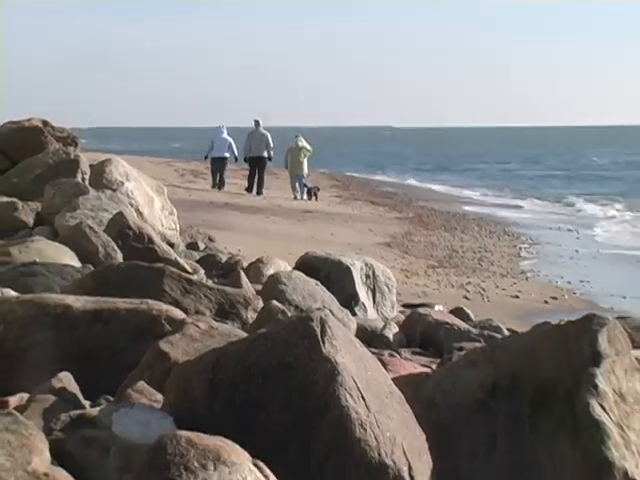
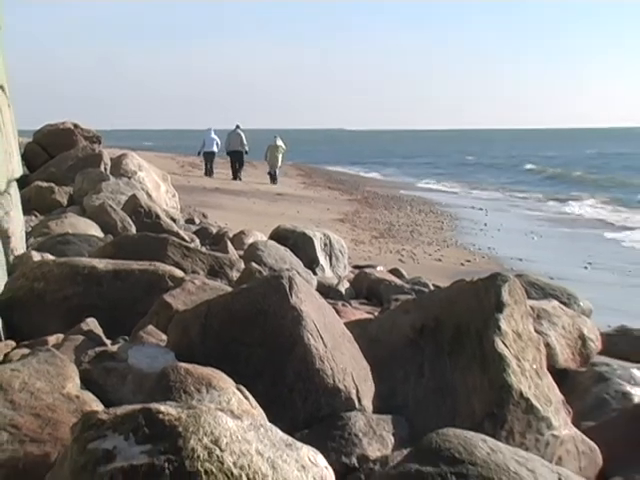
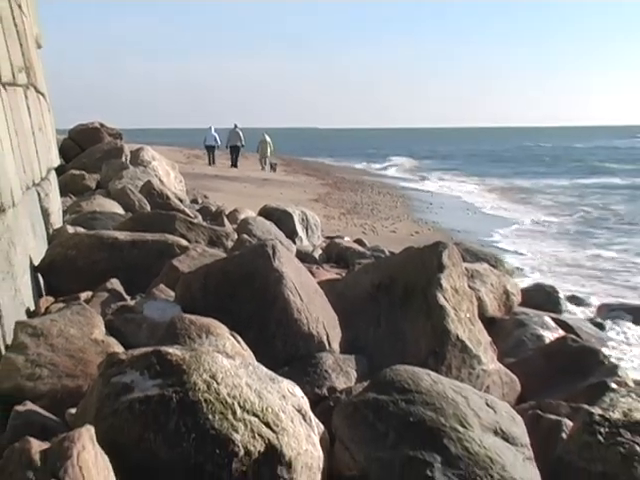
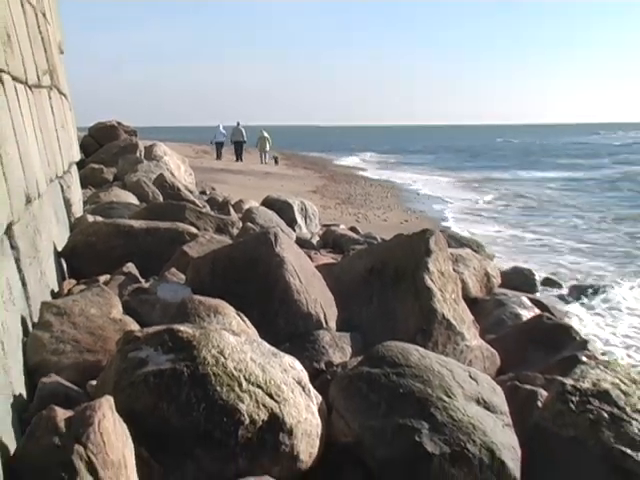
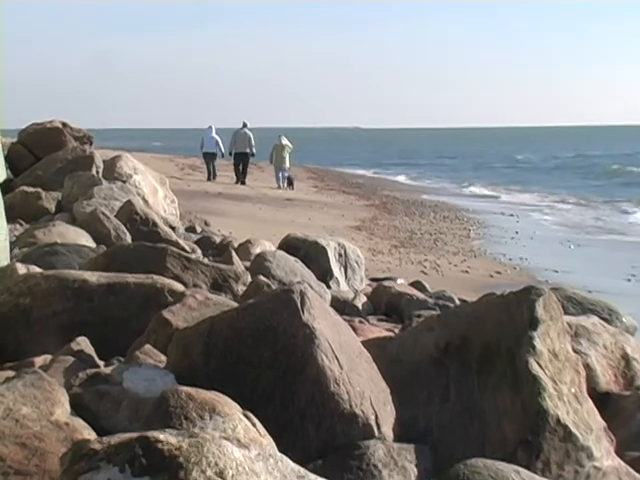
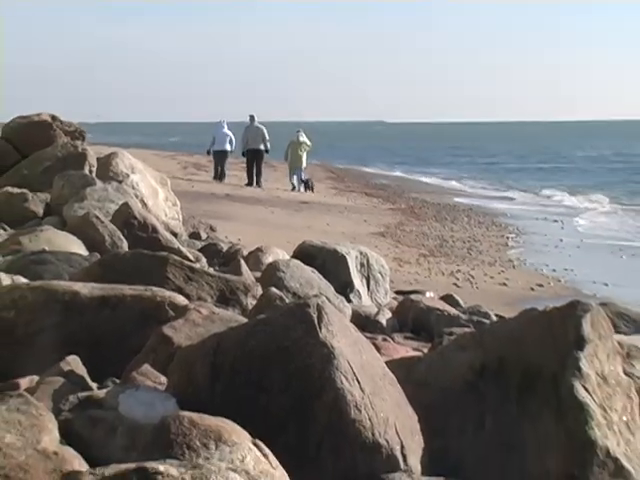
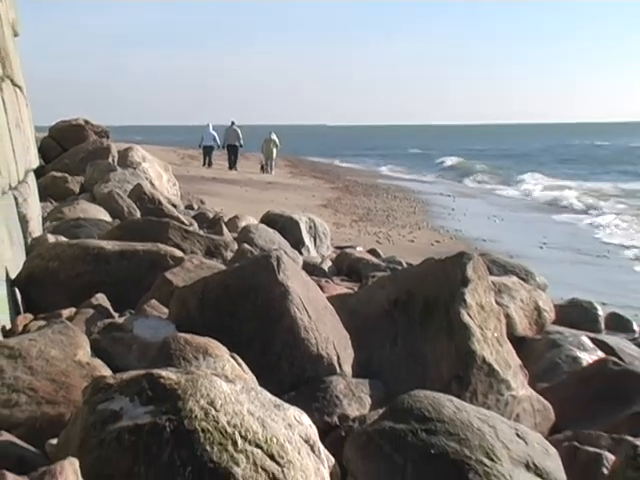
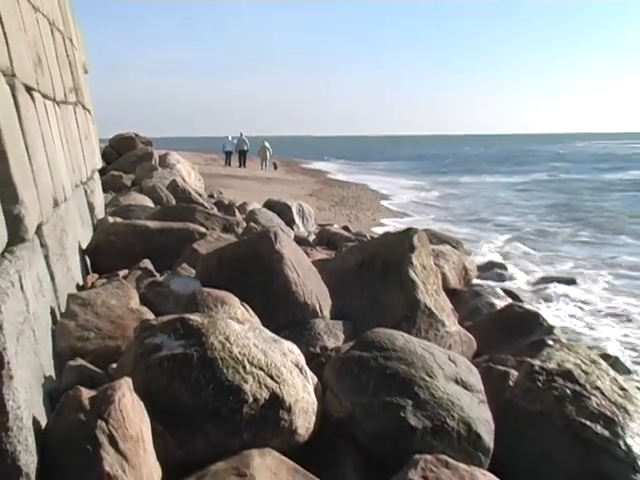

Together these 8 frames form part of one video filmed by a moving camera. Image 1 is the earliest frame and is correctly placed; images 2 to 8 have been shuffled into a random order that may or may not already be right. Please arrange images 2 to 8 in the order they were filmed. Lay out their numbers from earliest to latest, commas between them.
6, 5, 2, 7, 3, 4, 8
